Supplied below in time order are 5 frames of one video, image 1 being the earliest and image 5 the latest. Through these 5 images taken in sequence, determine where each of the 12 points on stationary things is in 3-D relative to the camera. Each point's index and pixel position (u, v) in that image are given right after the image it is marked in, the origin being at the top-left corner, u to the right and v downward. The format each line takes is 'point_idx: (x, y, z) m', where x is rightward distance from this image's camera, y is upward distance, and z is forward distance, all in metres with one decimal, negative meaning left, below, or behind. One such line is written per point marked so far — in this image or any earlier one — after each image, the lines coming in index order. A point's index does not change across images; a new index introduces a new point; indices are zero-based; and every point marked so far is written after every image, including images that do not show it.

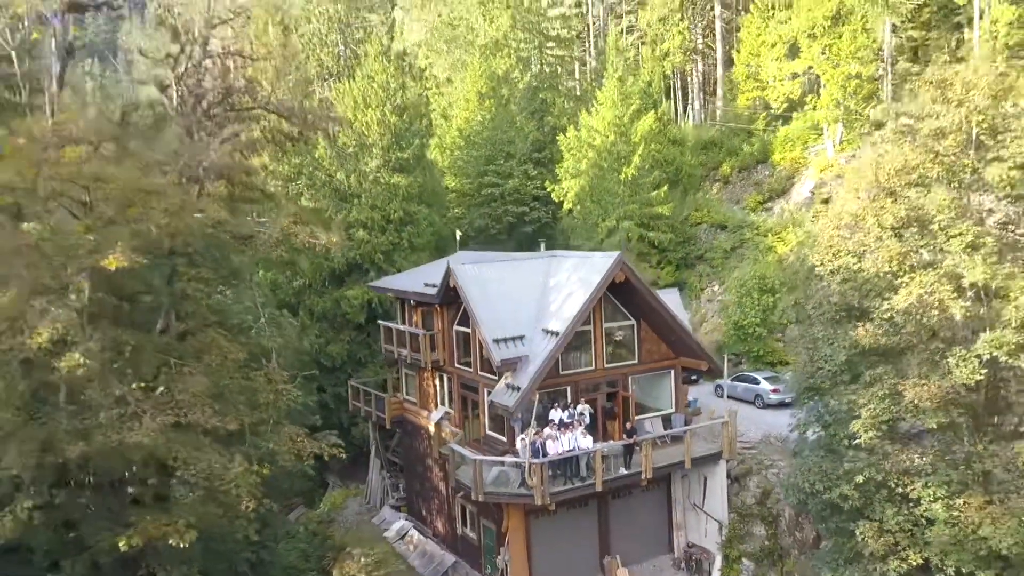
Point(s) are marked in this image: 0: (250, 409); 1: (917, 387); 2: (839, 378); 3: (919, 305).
0: (-3.7, -1.7, +11.1) m
1: (+5.5, -1.4, +10.8) m
2: (+5.0, -1.4, +12.2) m
3: (+5.5, -0.2, +10.9) m
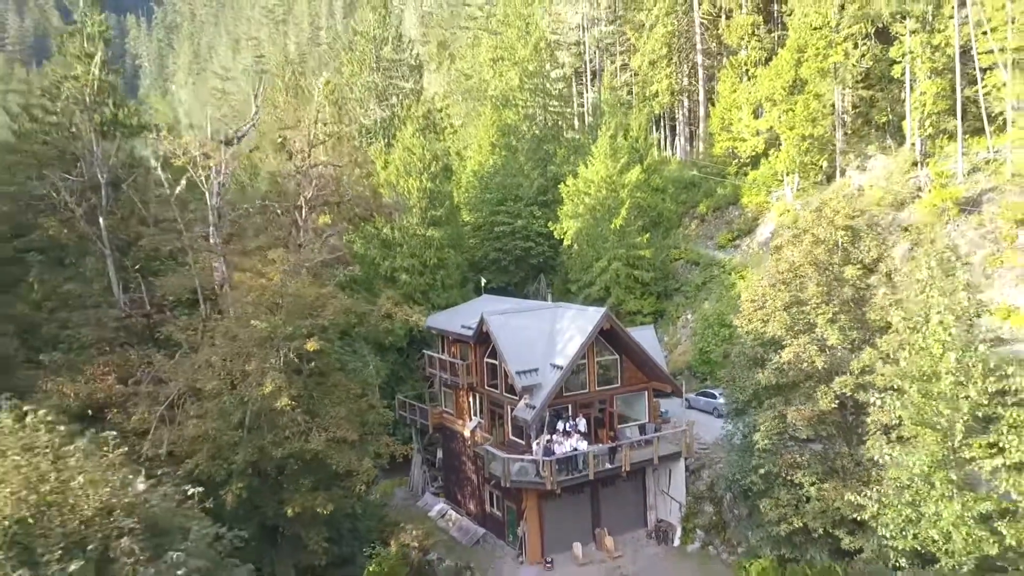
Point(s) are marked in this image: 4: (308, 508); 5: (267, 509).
0: (-3.2, -2.9, +16.9) m
1: (+5.9, -2.6, +16.6) m
2: (+5.4, -2.6, +18.0) m
3: (+6.0, -1.5, +16.7) m
4: (-3.8, -4.1, +15.1) m
5: (-4.8, -4.4, +15.8) m
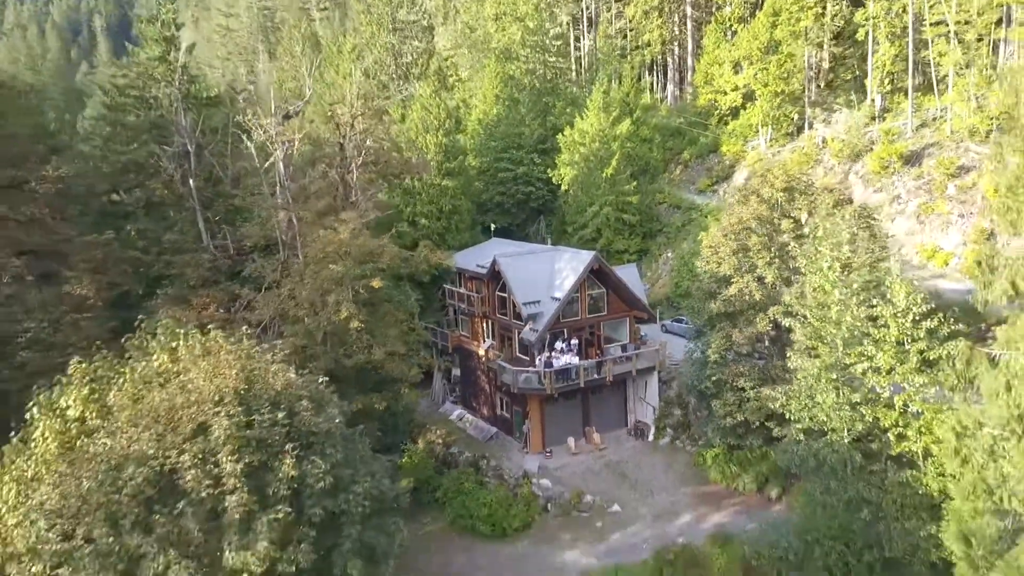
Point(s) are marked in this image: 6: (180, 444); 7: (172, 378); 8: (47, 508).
0: (-3.0, -1.5, +21.9) m
1: (+6.2, -1.2, +21.6) m
2: (+5.7, -1.1, +23.0) m
3: (+6.2, -0.1, +21.6) m
4: (-3.6, -2.9, +20.2) m
5: (-4.6, -3.1, +21.0) m
6: (-4.9, -2.3, +11.7) m
7: (-5.5, -1.4, +12.9) m
8: (-6.7, -3.1, +11.4) m
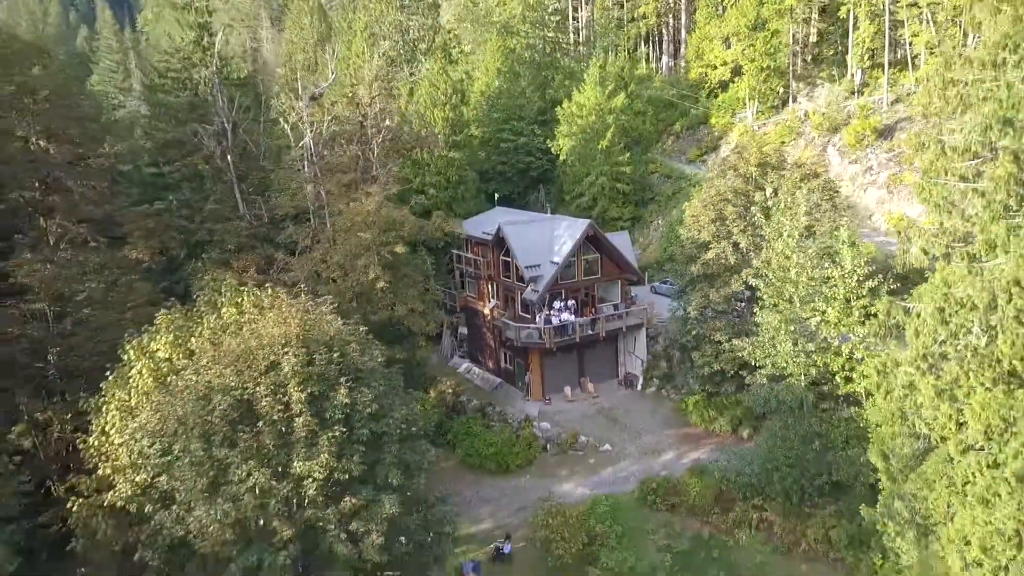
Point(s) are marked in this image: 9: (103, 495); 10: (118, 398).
0: (-2.8, -0.4, +24.8) m
1: (+6.3, -0.1, +24.6) m
2: (+5.8, 0.0, +26.0) m
3: (+6.4, +1.0, +24.5) m
4: (-3.5, -1.9, +23.1) m
5: (-4.4, -2.0, +23.9) m
6: (-4.7, -1.6, +14.7) m
7: (-5.3, -0.7, +15.8) m
8: (-6.5, -2.5, +14.4) m
9: (-8.0, -4.0, +15.5) m
10: (-7.7, -2.1, +15.6) m
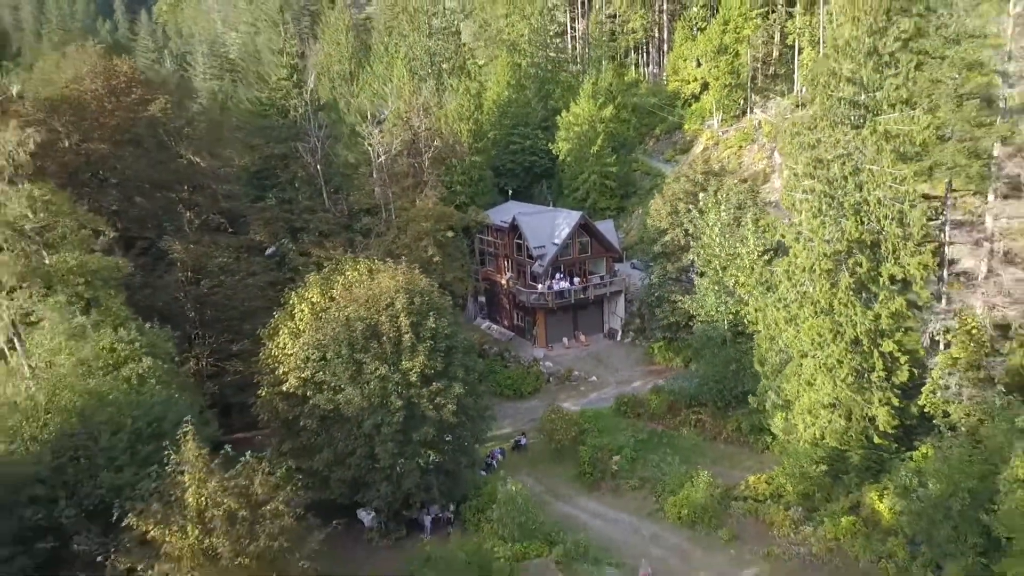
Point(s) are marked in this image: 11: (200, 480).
0: (-2.3, +0.7, +34.4) m
1: (+6.9, +1.0, +34.2) m
2: (+6.4, +1.2, +35.6) m
3: (+6.9, +2.1, +34.1) m
4: (-2.9, -0.8, +32.8) m
5: (-3.9, -0.9, +33.6) m
6: (-4.1, -0.7, +24.4) m
7: (-4.7, +0.2, +25.5) m
8: (-5.9, -1.6, +24.1) m
9: (-7.4, -3.1, +25.2) m
10: (-7.1, -1.2, +25.3) m
11: (-6.6, -4.1, +17.0) m
